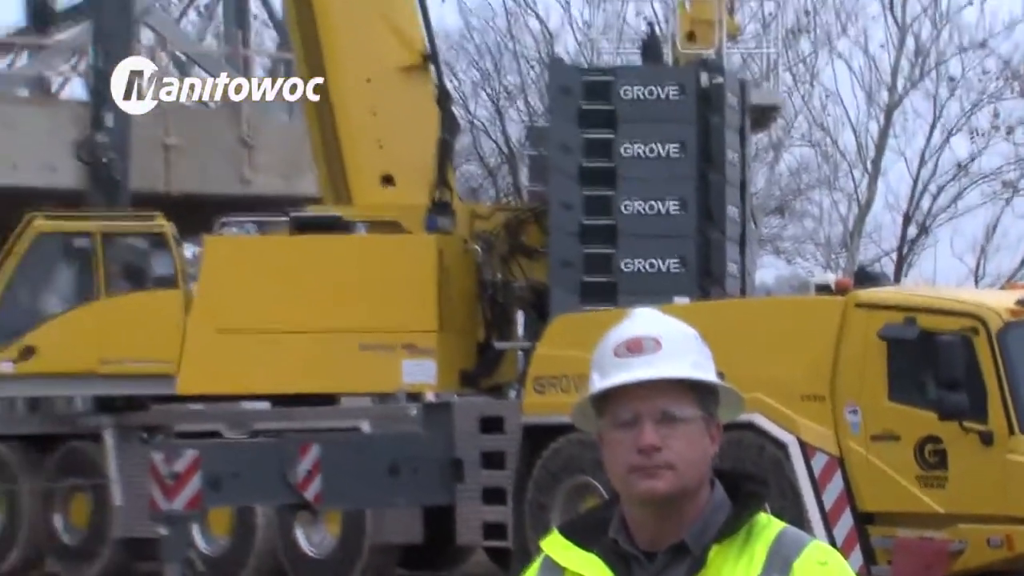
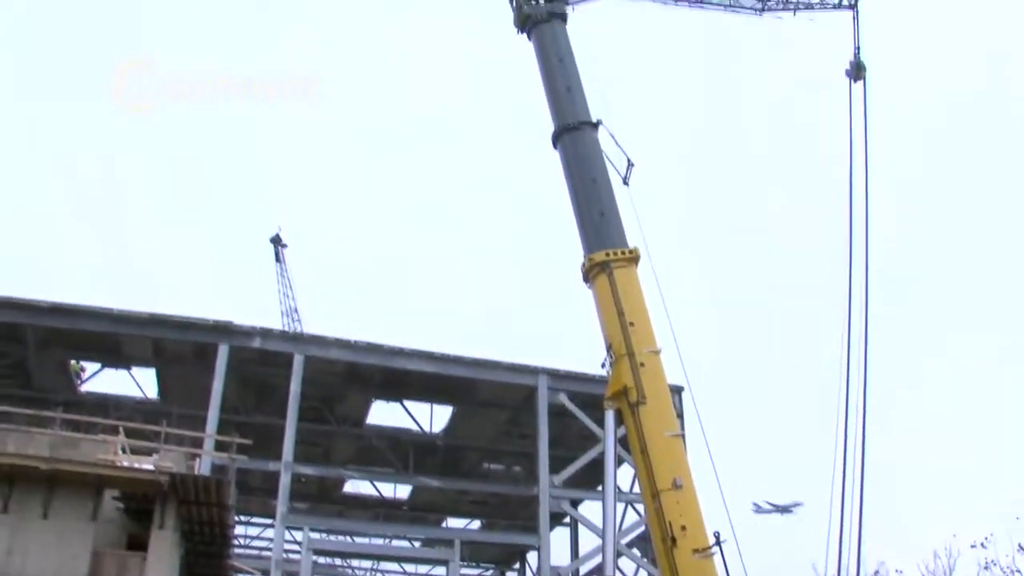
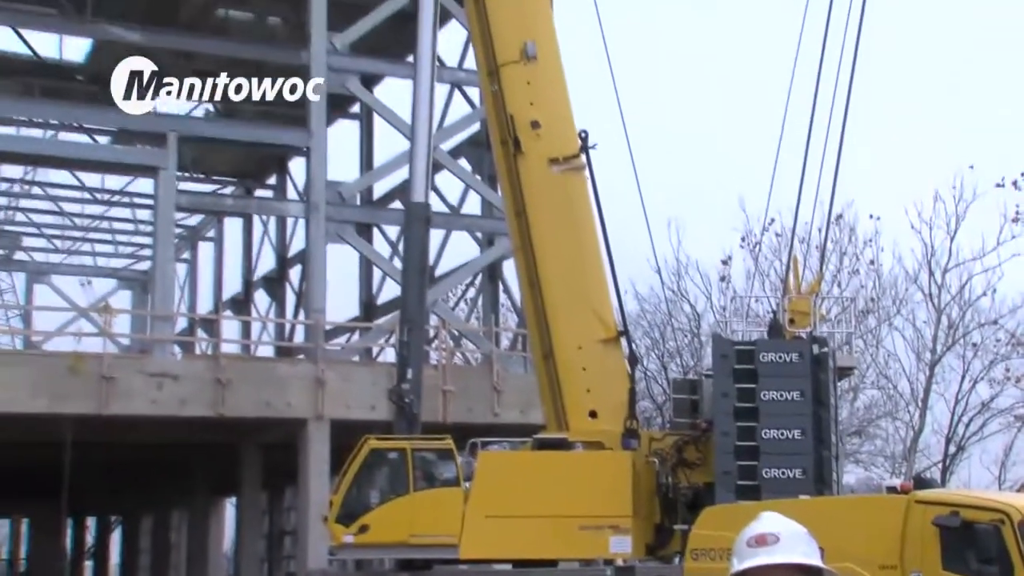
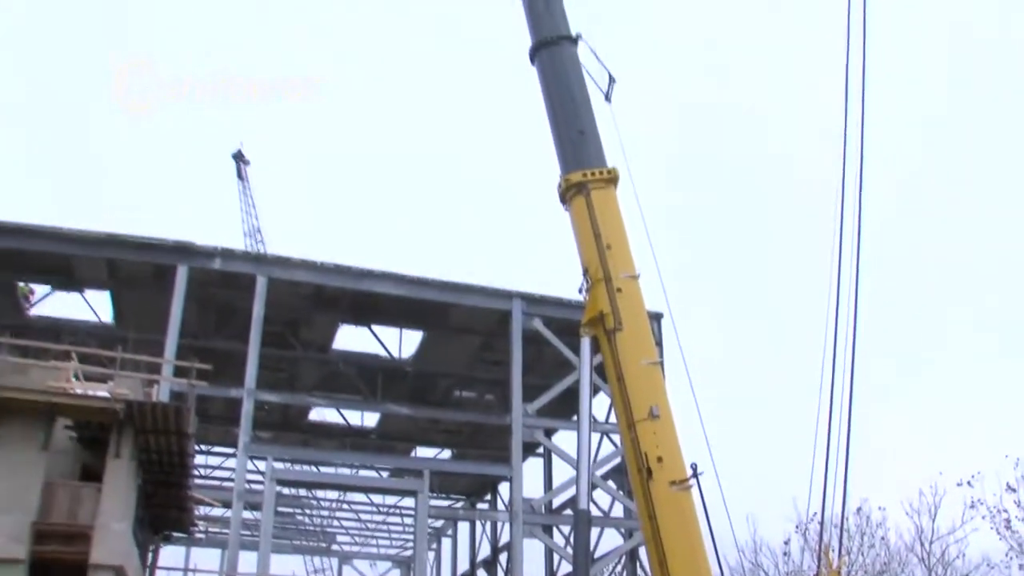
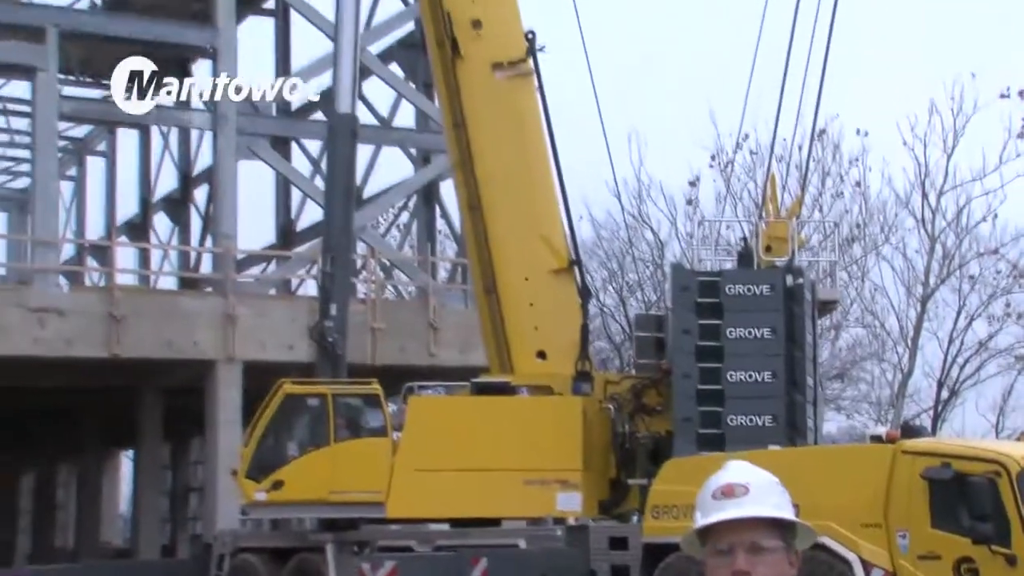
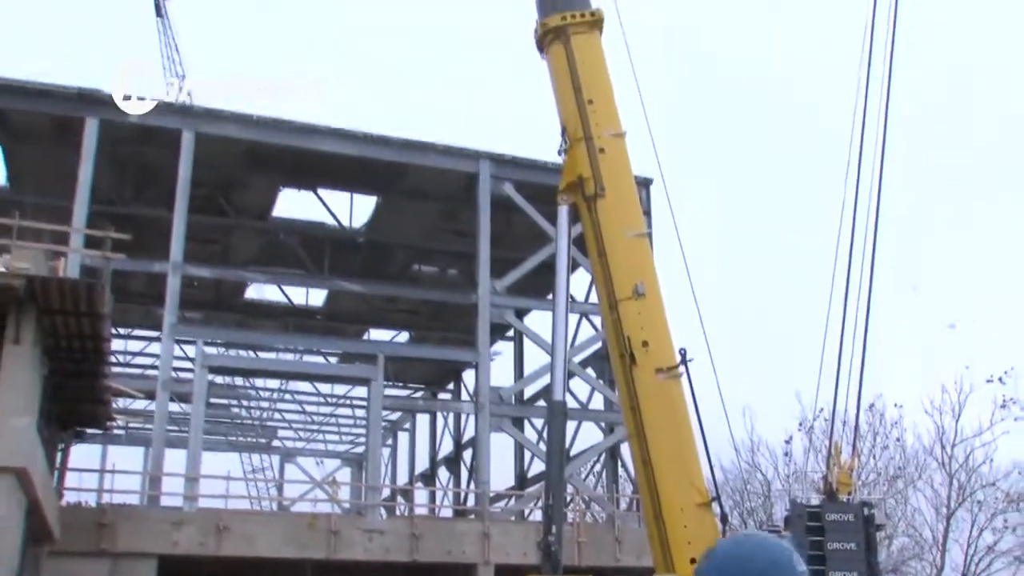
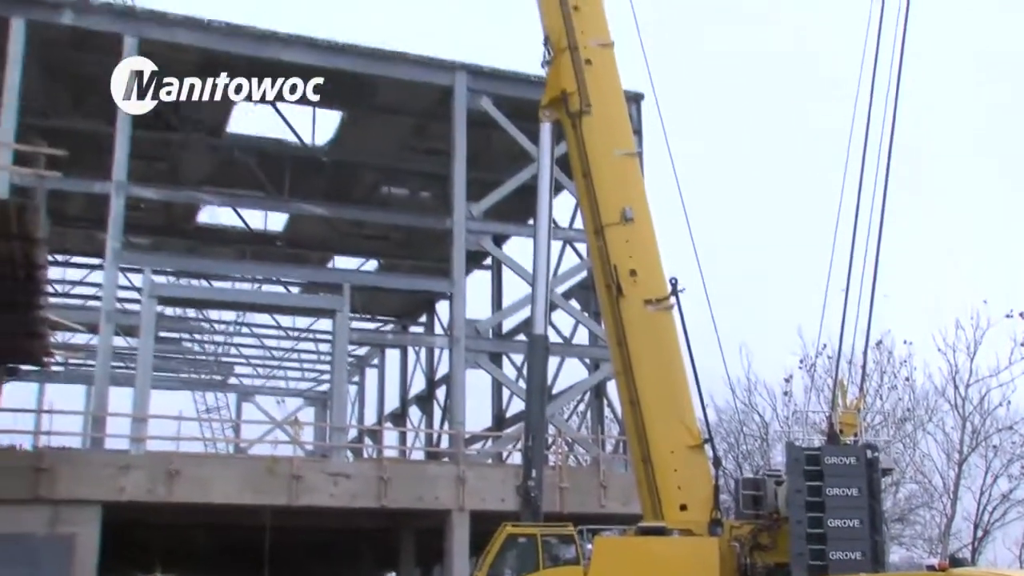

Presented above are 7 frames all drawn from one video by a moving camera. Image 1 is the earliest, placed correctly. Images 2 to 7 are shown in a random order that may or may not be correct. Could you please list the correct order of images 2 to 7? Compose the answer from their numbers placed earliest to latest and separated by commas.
5, 3, 7, 6, 4, 2
